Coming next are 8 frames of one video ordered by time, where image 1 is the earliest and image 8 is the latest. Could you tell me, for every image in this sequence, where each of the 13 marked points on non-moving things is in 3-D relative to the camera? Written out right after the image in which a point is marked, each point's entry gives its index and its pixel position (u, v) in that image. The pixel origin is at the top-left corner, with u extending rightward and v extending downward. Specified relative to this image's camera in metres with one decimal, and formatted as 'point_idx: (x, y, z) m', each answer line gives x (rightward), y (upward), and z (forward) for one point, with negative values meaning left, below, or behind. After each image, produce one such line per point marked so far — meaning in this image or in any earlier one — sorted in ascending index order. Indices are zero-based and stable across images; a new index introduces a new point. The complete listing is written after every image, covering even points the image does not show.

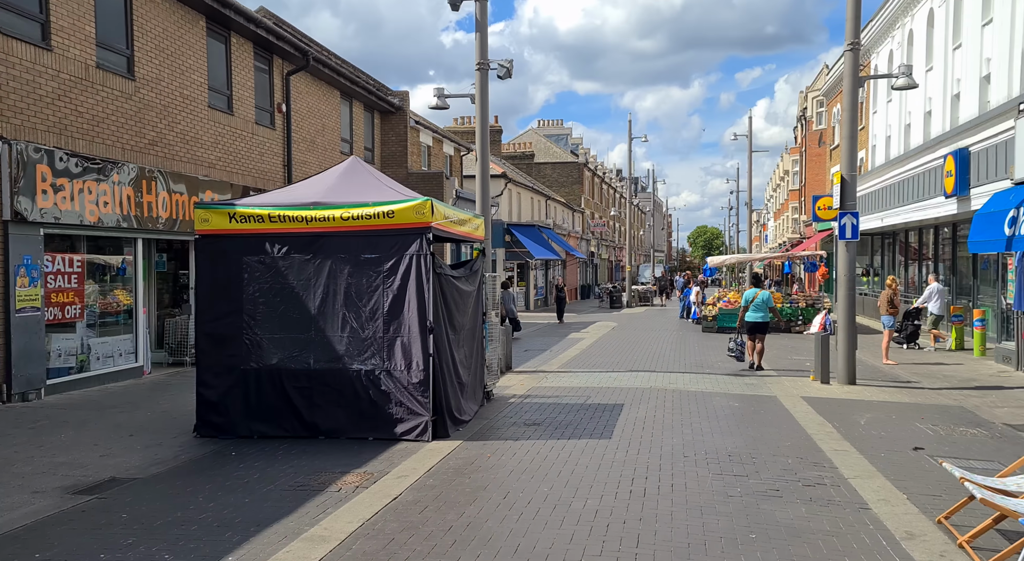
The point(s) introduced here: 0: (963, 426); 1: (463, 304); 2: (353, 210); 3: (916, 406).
0: (+5.1, -1.6, +10.9) m
1: (-0.5, -0.2, +10.2) m
2: (-1.5, +0.7, +8.9) m
3: (+5.2, -1.6, +12.5) m
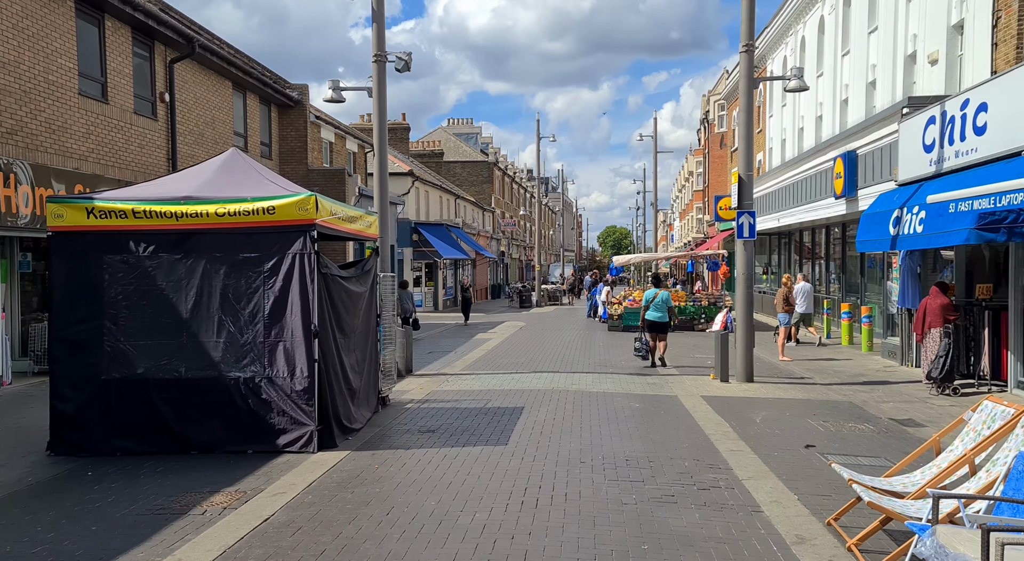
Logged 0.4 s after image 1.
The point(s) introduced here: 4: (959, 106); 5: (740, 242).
0: (+3.9, -1.6, +11.0) m
1: (-1.6, -0.3, +9.7) m
2: (-2.5, +0.7, +8.4) m
3: (+3.9, -1.6, +12.6) m
4: (+6.4, +2.5, +13.9) m
5: (+3.5, +0.6, +14.5) m
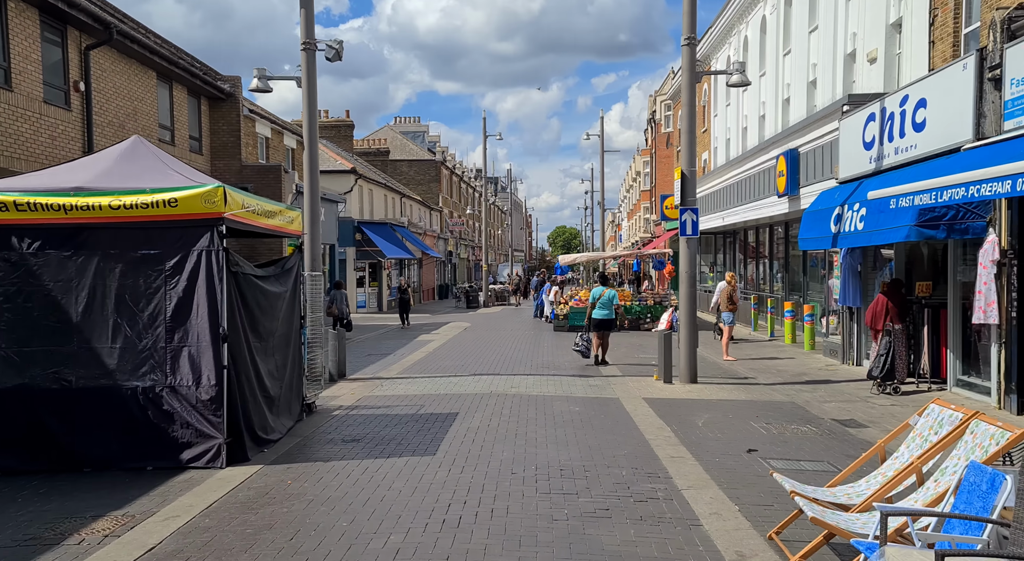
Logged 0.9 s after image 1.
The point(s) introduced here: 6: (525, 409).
0: (+3.2, -1.6, +10.7) m
1: (-2.3, -0.3, +9.1) m
2: (-3.1, +0.7, +7.8) m
3: (+3.1, -1.6, +12.2) m
4: (+5.5, +2.5, +13.7) m
5: (+2.5, +0.6, +14.1) m
6: (+0.2, -1.5, +11.6) m
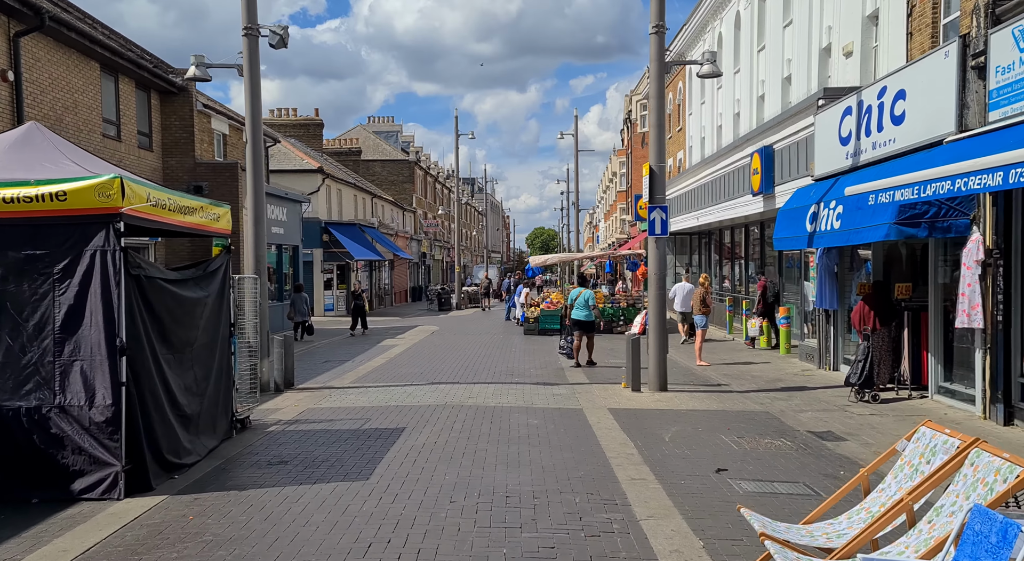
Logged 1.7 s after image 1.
0: (+2.7, -1.6, +9.9) m
1: (-2.8, -0.3, +8.2) m
2: (-3.6, +0.6, +6.8) m
3: (+2.5, -1.6, +11.4) m
4: (+4.9, +2.5, +13.0) m
5: (+1.9, +0.6, +13.3) m
6: (-0.4, -1.6, +10.7) m
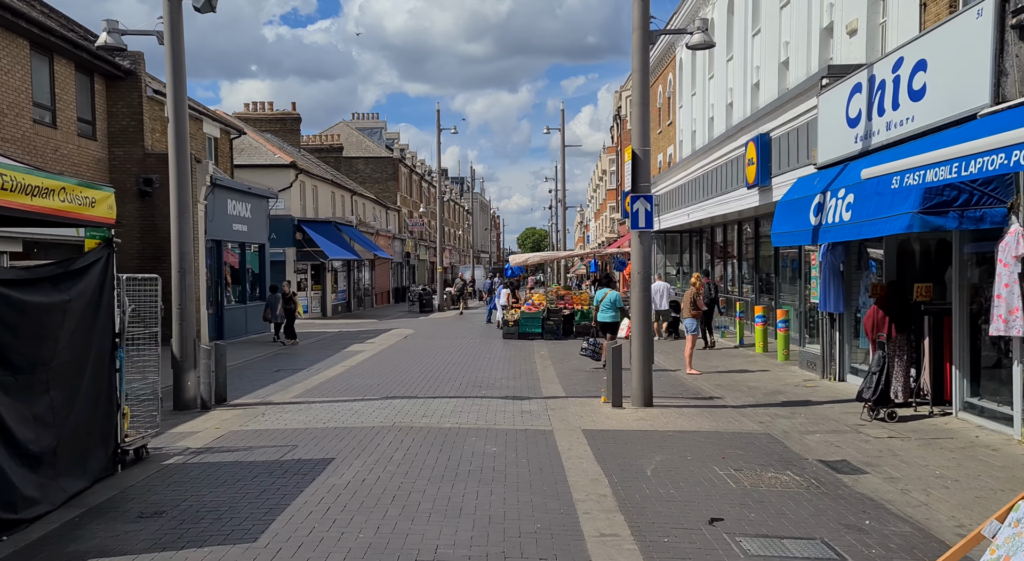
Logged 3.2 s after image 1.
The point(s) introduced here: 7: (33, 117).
0: (+2.2, -1.6, +8.2) m
1: (-3.2, -0.3, +6.4) m
2: (-4.0, +0.6, +5.1) m
3: (+2.1, -1.6, +9.7) m
4: (+4.5, +2.5, +11.3) m
5: (+1.5, +0.6, +11.6) m
6: (-0.8, -1.6, +9.0) m
7: (-7.9, +2.7, +16.1) m
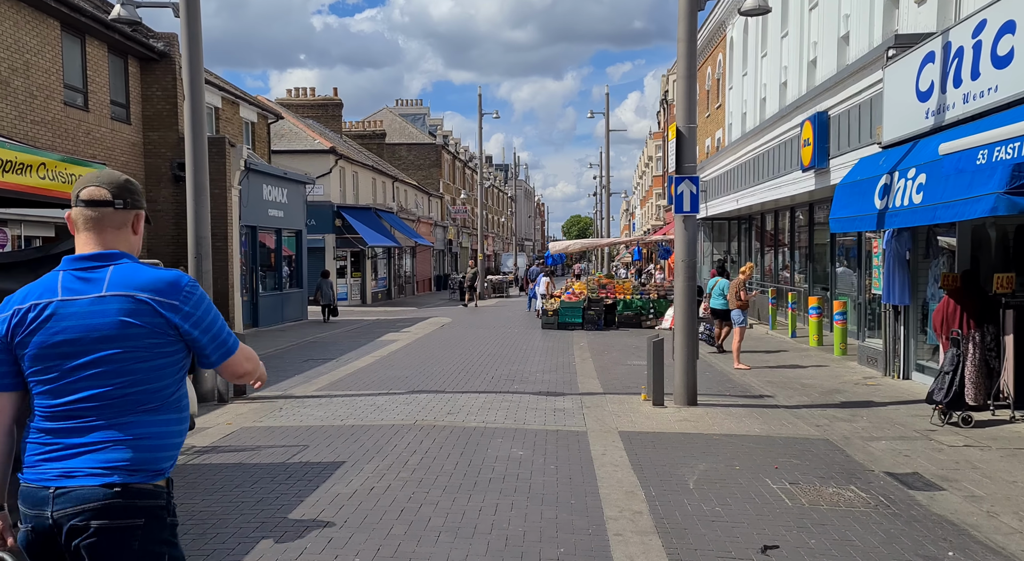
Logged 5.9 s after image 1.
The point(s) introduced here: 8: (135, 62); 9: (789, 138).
0: (+2.4, -1.5, +7.2) m
1: (-3.0, -0.2, +5.8) m
2: (-3.9, +0.7, +4.4) m
3: (+2.4, -1.5, +8.8) m
4: (+4.8, +2.6, +10.2) m
5: (+1.9, +0.7, +10.7) m
6: (-0.5, -1.5, +8.2) m
7: (-7.3, +2.9, +15.6) m
8: (-7.7, +4.4, +19.2) m
9: (+5.2, +2.7, +18.1) m
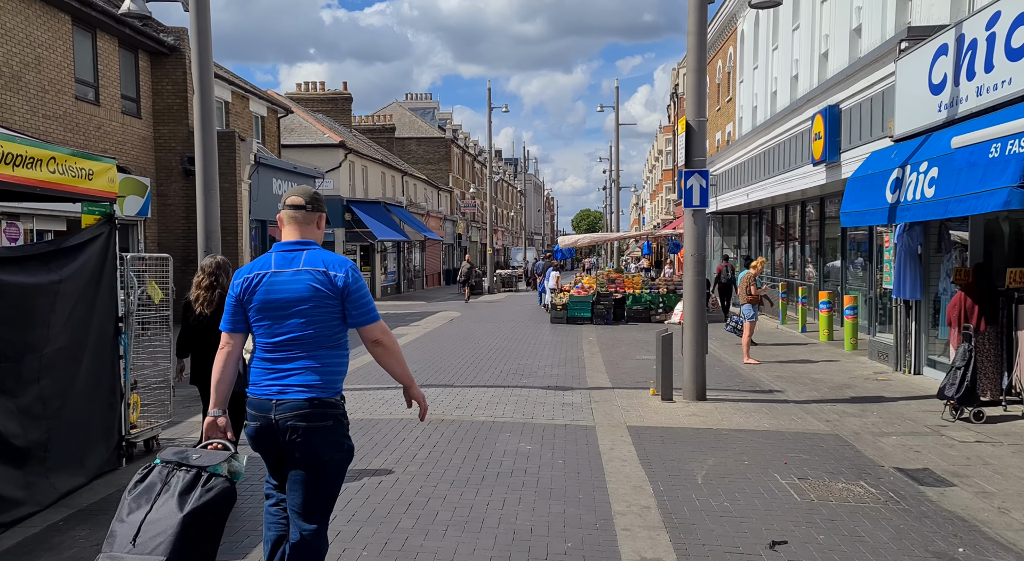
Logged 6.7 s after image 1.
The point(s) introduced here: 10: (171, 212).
0: (+2.5, -1.5, +7.2) m
1: (-3.0, -0.2, +5.8) m
2: (-3.8, +0.7, +4.4) m
3: (+2.4, -1.4, +8.8) m
4: (+4.9, +2.7, +10.1) m
5: (+2.0, +0.8, +10.6) m
6: (-0.5, -1.4, +8.2) m
7: (-7.2, +3.0, +15.6) m
8: (-7.6, +4.5, +19.3) m
9: (+5.4, +2.8, +18.0) m
10: (-6.6, +1.3, +18.6) m
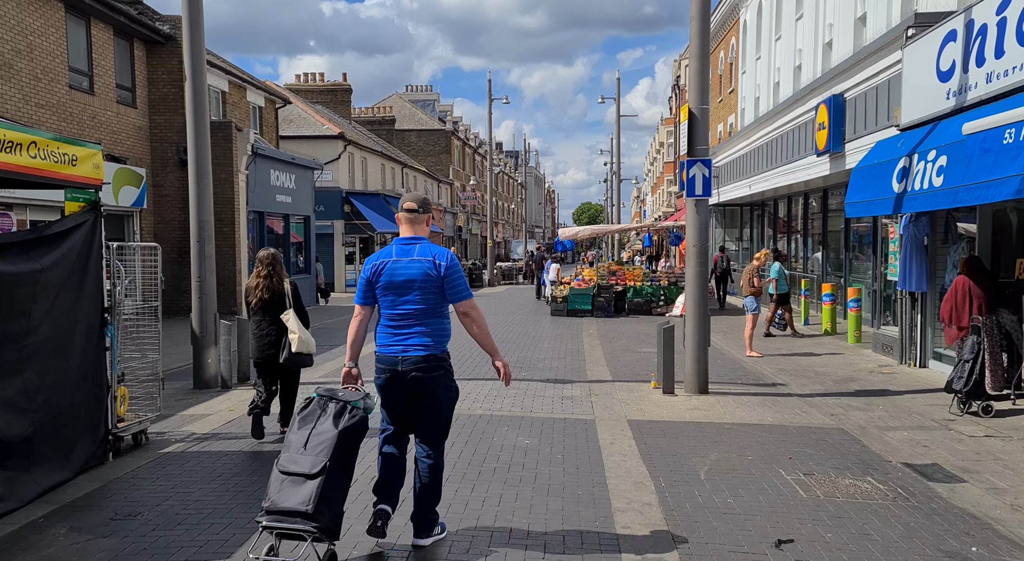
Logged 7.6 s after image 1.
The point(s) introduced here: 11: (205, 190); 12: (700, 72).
0: (+2.5, -1.4, +7.0) m
1: (-3.0, -0.1, +5.6) m
2: (-3.9, +0.8, +4.2) m
3: (+2.4, -1.4, +8.6) m
4: (+4.9, +2.8, +9.9) m
5: (+1.9, +0.8, +10.4) m
6: (-0.5, -1.3, +8.0) m
7: (-7.2, +3.2, +15.4) m
8: (-7.6, +4.7, +19.0) m
9: (+5.4, +3.0, +17.8) m
10: (-6.7, +1.5, +18.4) m
11: (-3.5, +1.0, +10.9) m
12: (+2.0, +2.3, +10.4) m
